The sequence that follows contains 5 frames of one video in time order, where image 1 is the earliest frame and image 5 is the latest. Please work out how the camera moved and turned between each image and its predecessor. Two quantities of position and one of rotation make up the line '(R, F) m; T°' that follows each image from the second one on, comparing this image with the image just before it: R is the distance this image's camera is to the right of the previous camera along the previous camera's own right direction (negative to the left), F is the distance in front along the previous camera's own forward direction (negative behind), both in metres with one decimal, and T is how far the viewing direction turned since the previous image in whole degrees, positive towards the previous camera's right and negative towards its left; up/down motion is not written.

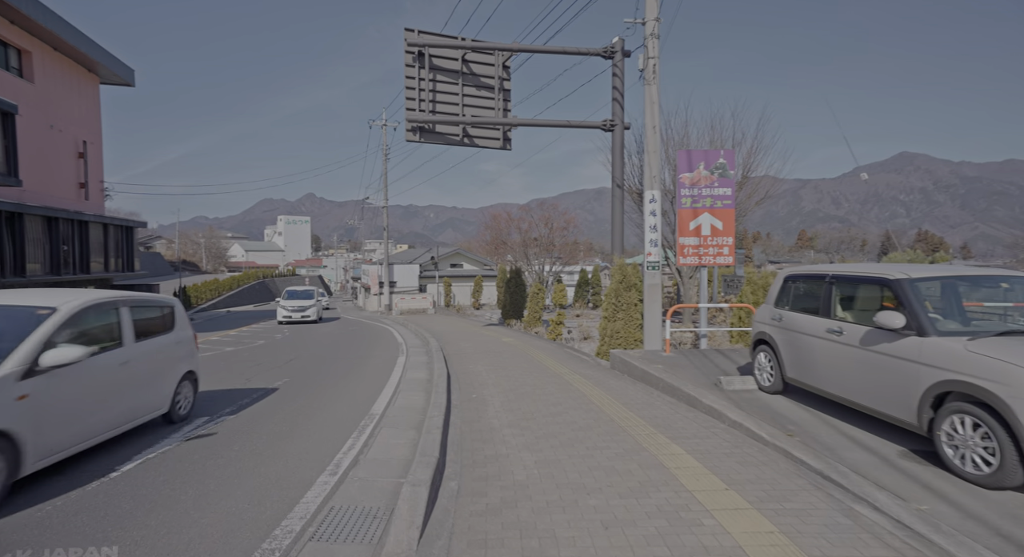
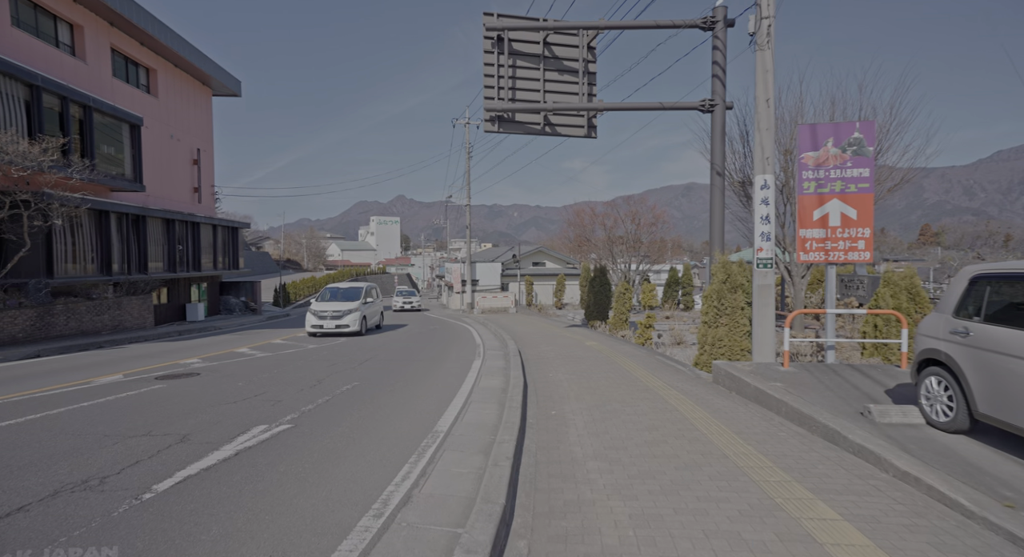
(0.0, +0.9) m; -9°
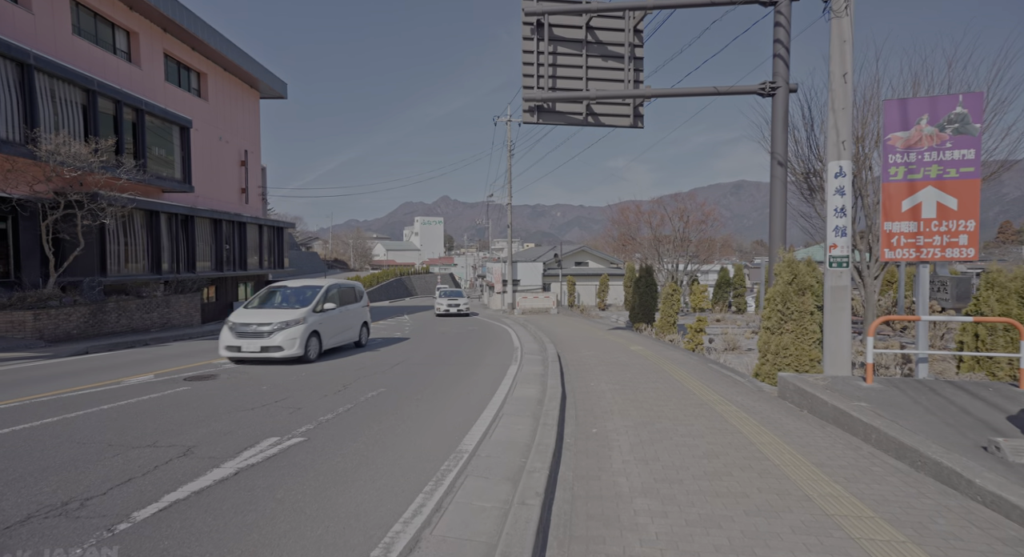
(+0.1, +0.7) m; -4°
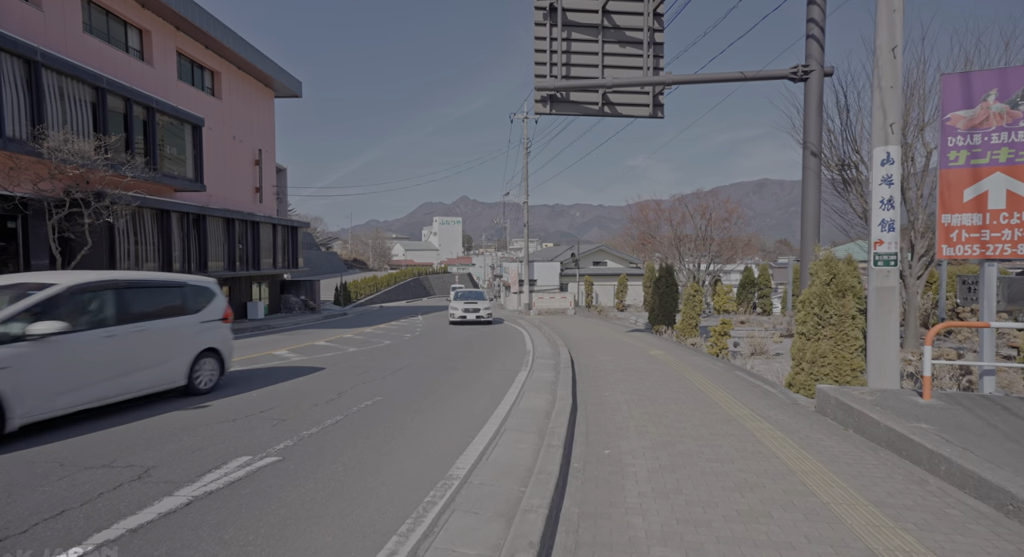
(+0.2, +0.7) m; -2°
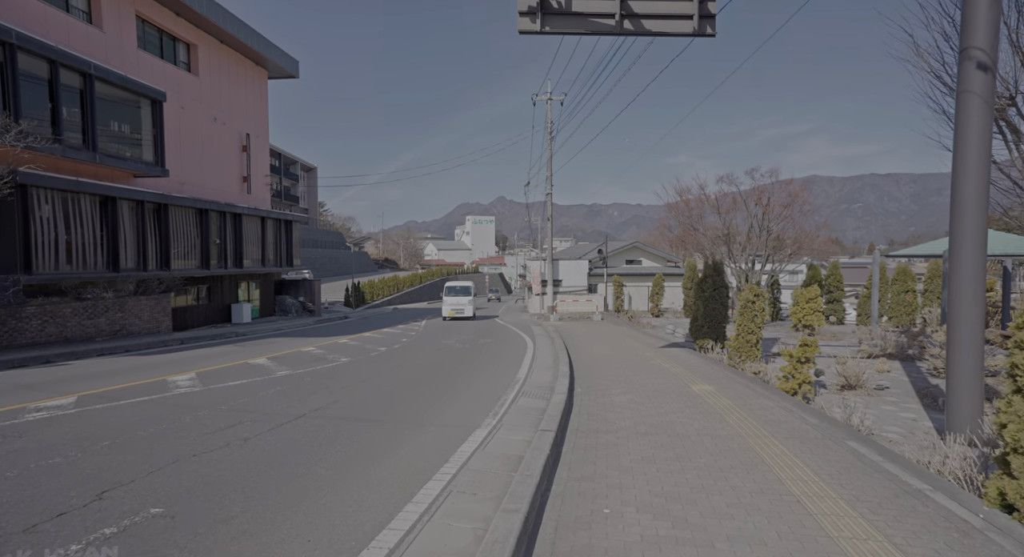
(+0.9, +3.8) m; -4°
